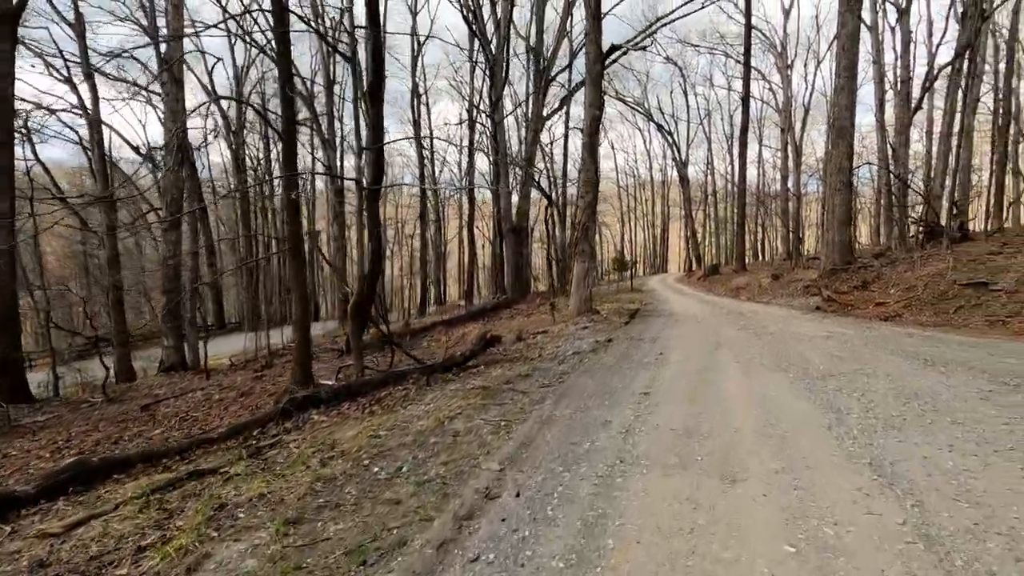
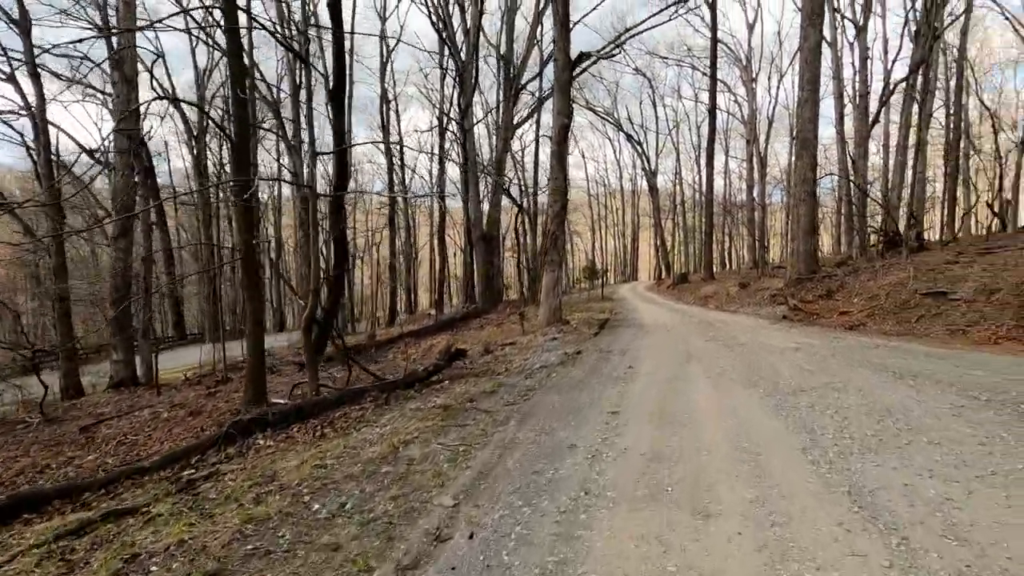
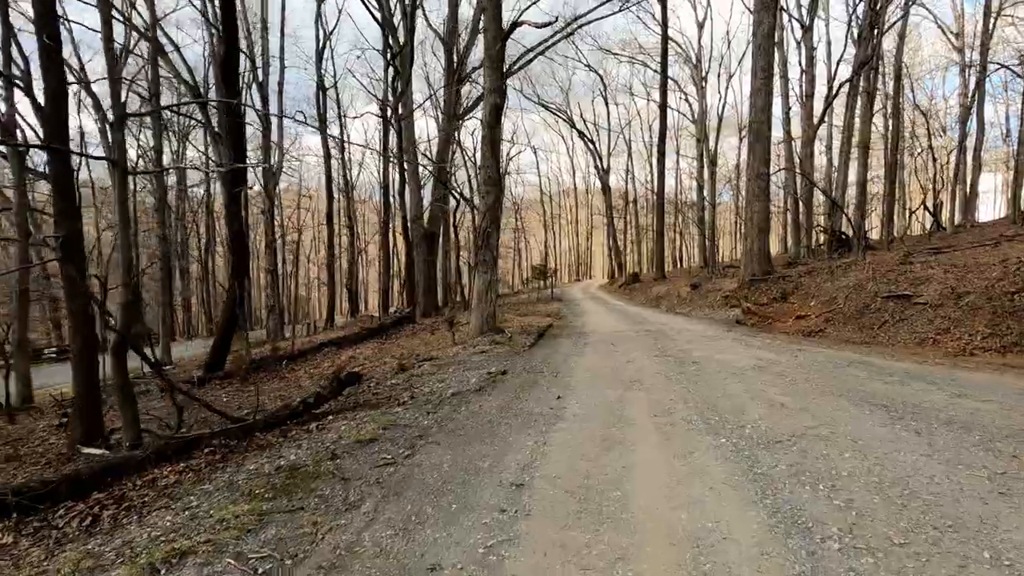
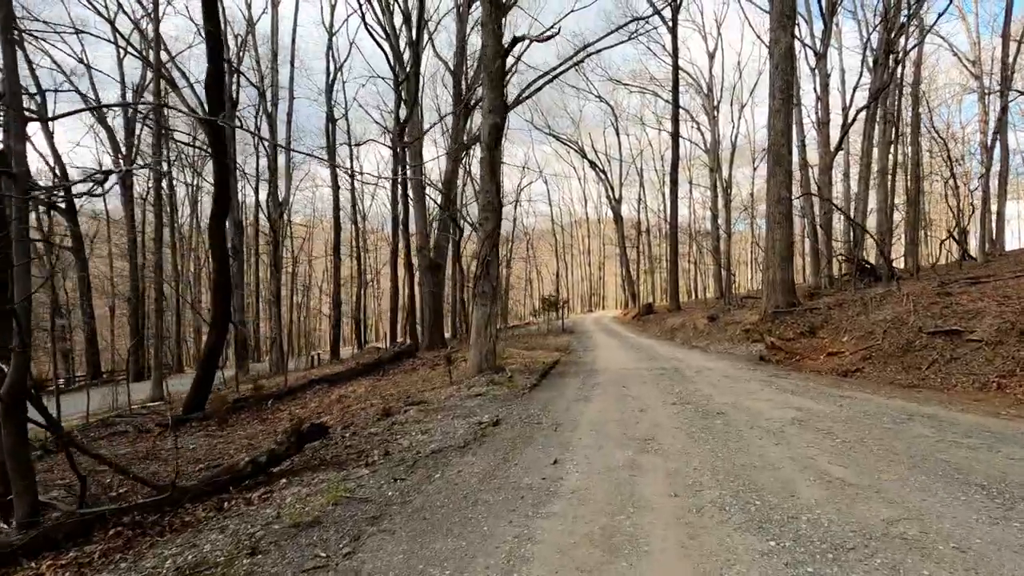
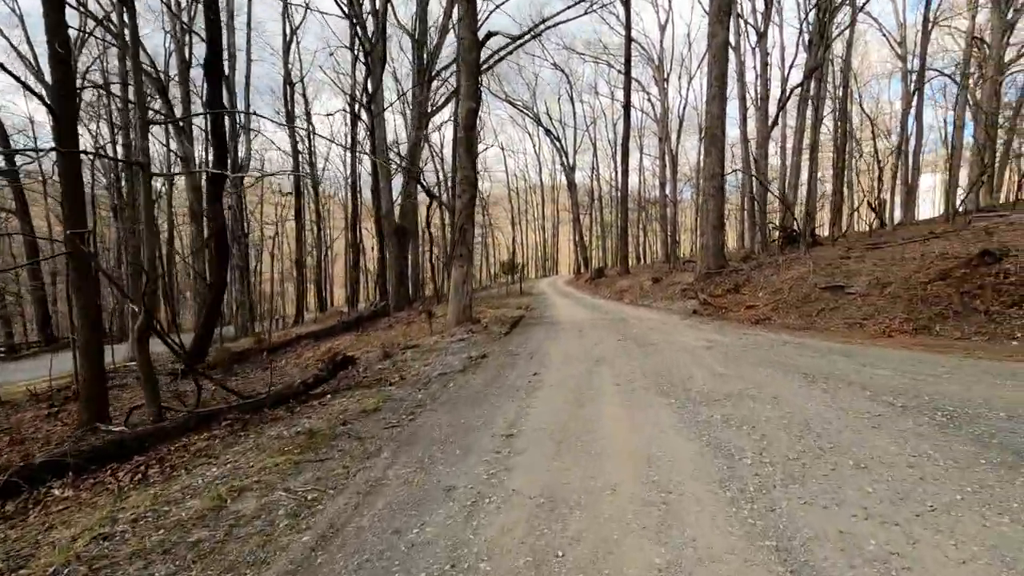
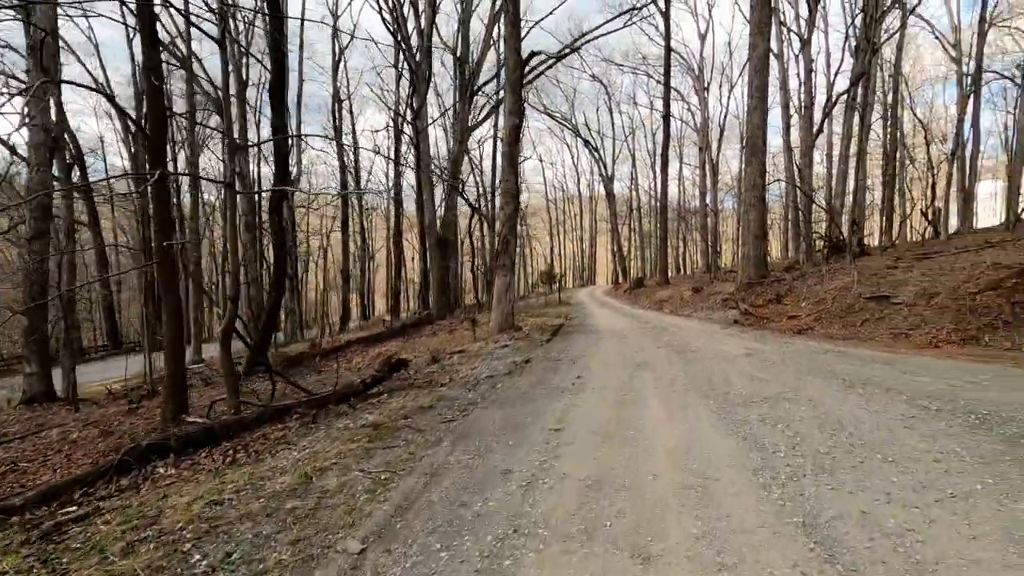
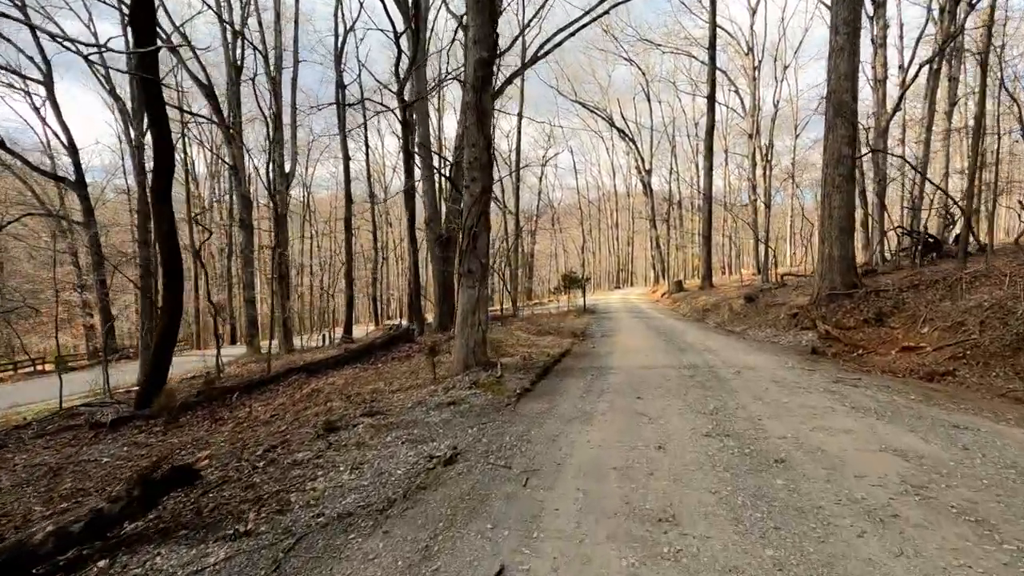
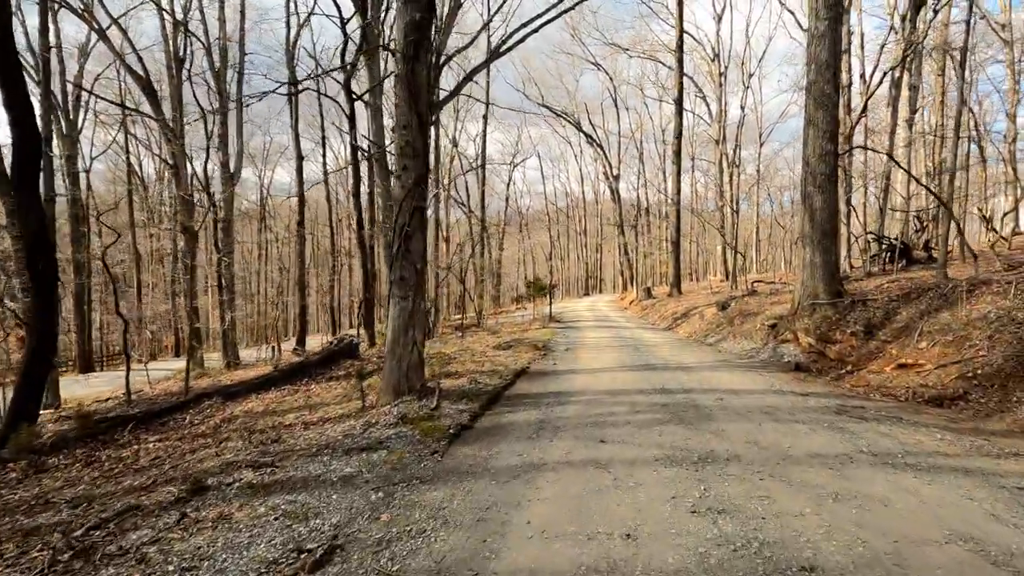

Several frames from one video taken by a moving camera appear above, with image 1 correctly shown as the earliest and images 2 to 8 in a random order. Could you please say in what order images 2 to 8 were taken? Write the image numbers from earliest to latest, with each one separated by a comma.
2, 6, 5, 3, 4, 7, 8
